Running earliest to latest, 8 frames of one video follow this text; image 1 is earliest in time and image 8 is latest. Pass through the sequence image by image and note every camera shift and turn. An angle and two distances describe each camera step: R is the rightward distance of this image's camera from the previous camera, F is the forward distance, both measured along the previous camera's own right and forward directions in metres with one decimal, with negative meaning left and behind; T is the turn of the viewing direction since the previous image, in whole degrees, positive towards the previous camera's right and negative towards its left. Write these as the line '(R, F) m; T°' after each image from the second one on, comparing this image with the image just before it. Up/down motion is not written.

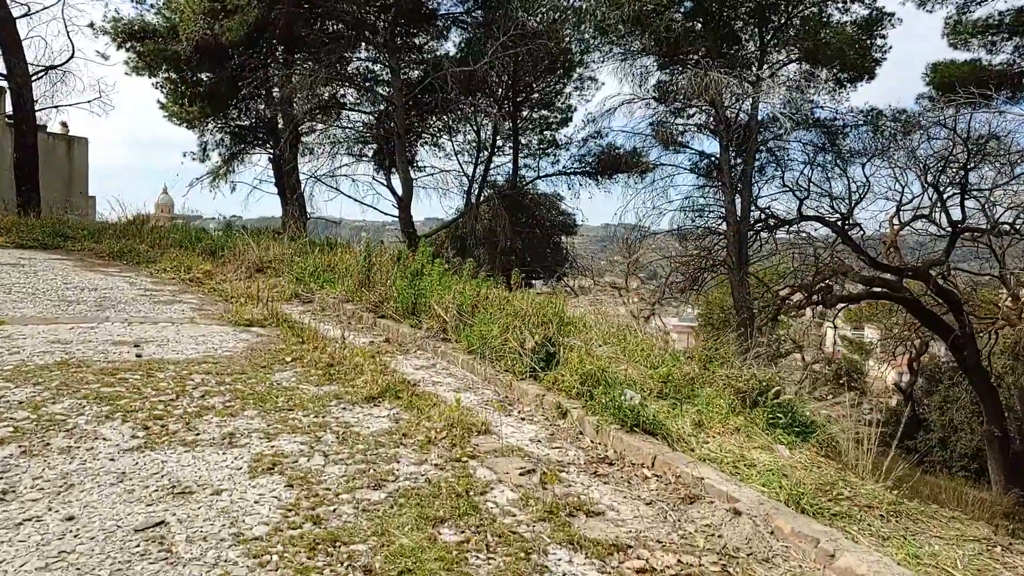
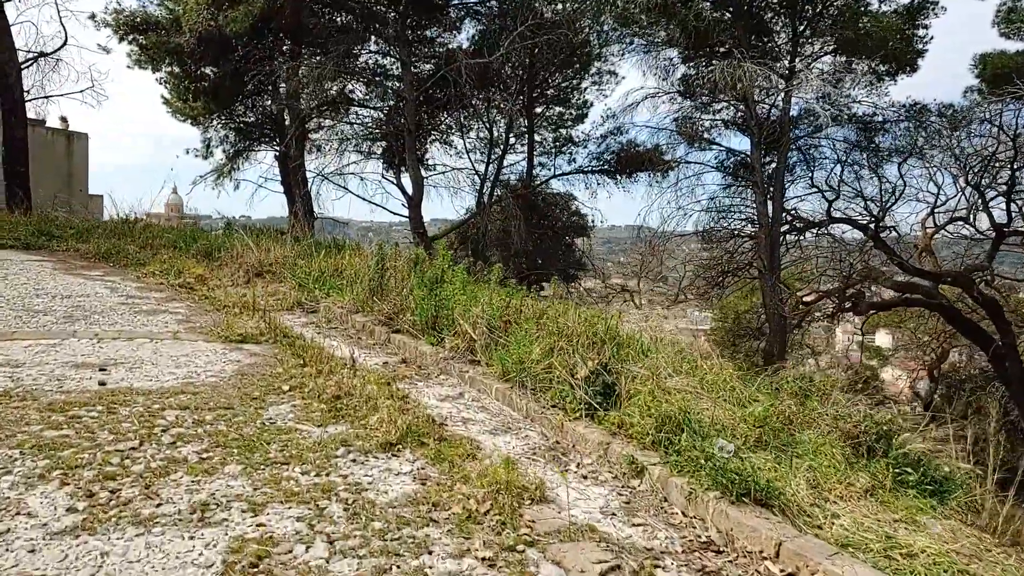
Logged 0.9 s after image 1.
(-0.2, +0.9) m; 0°
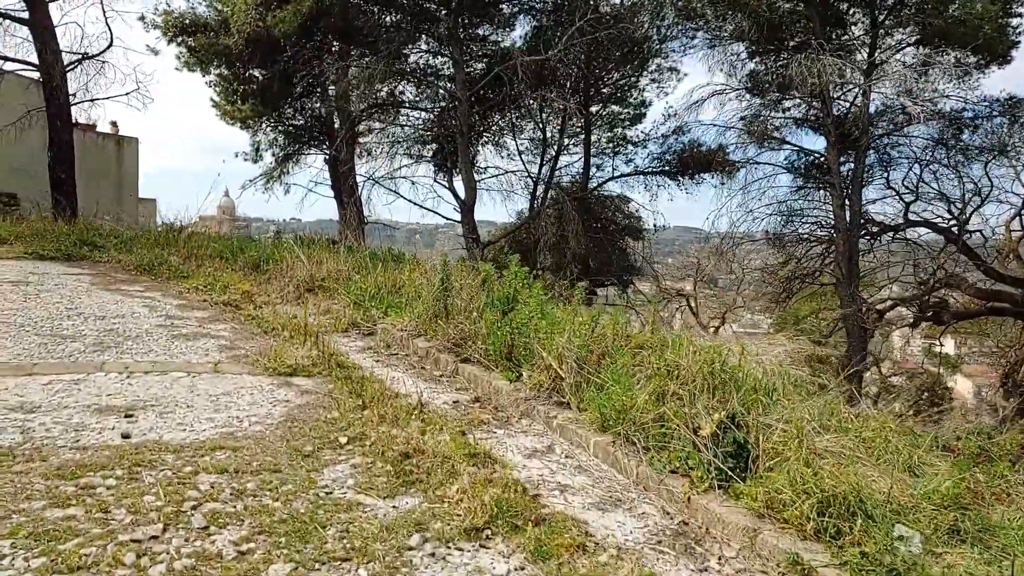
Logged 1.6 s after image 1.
(-0.2, +0.7) m; -3°
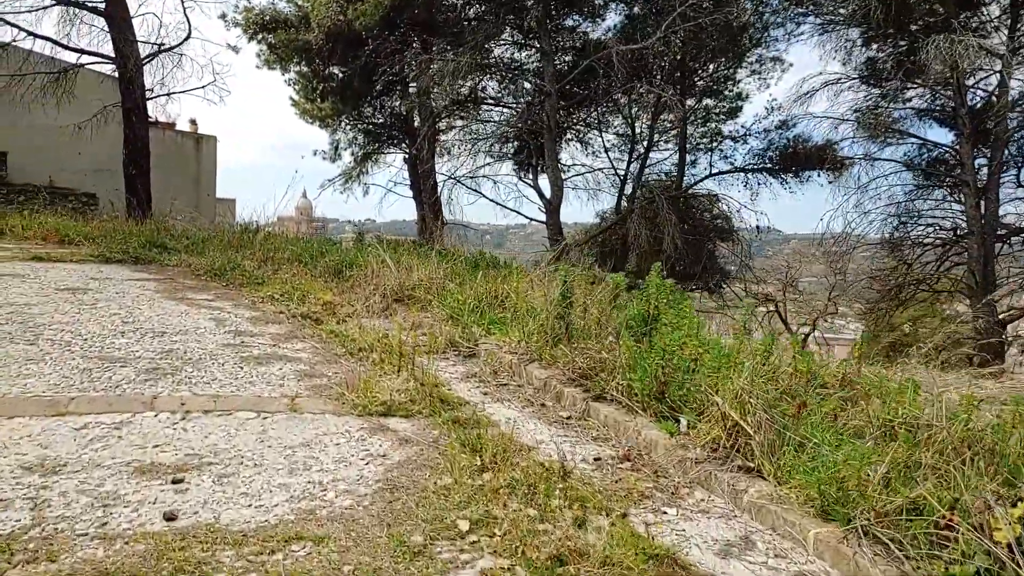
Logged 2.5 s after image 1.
(-0.4, +0.9) m; -5°
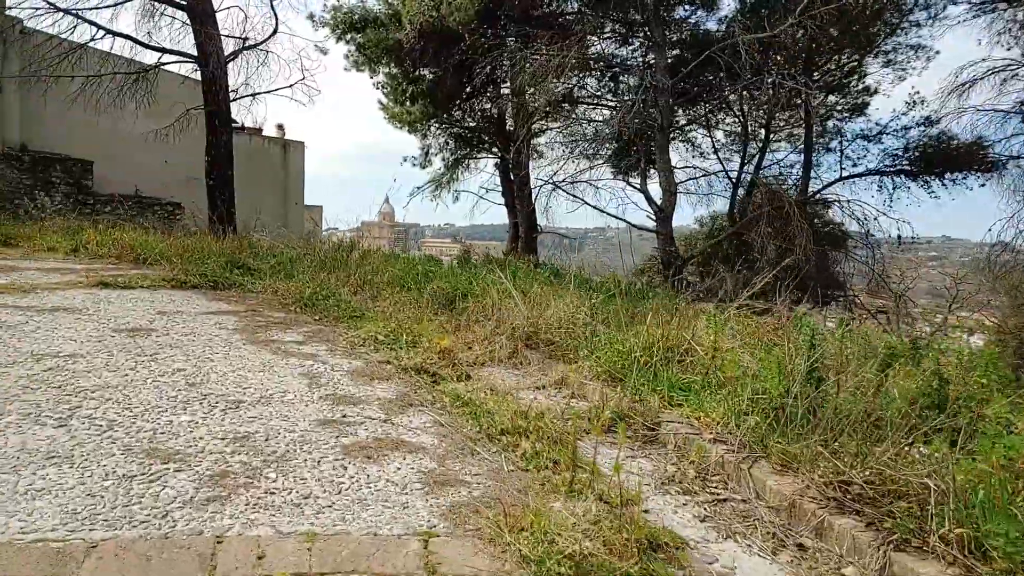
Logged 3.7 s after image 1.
(-0.5, +1.2) m; -6°
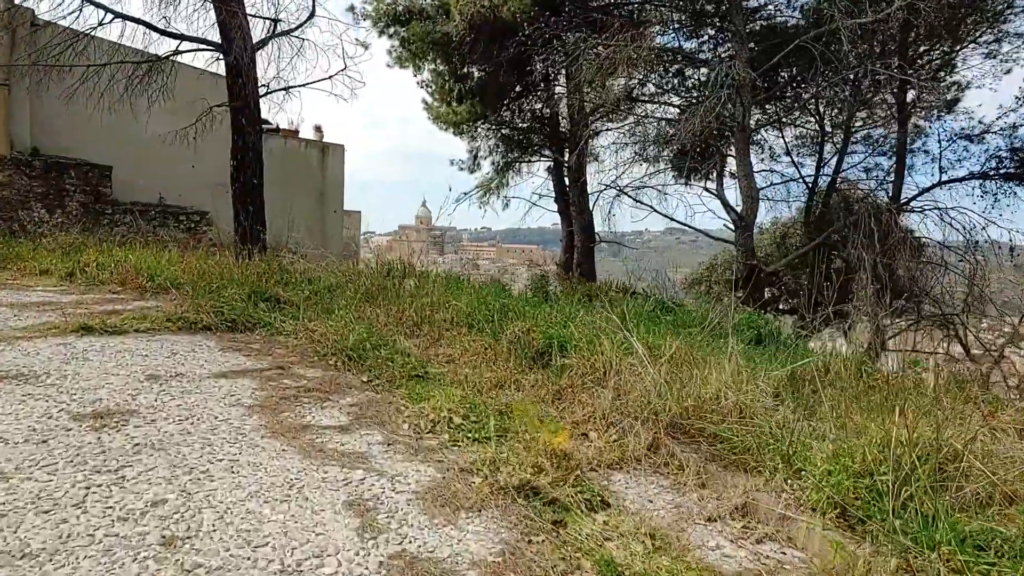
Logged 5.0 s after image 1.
(-0.4, +1.4) m; -3°
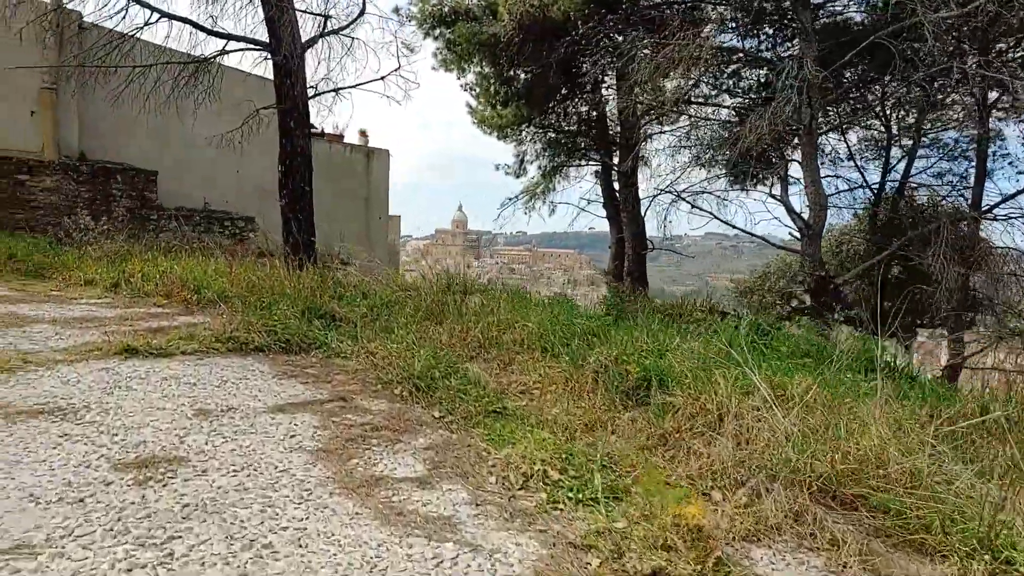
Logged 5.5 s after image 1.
(-0.2, +0.5) m; -3°
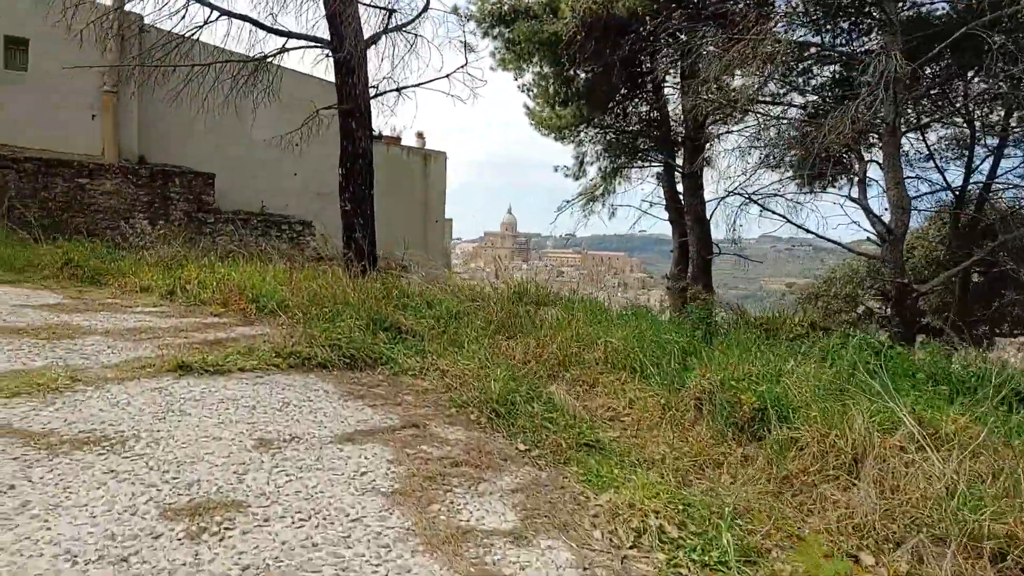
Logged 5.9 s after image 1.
(-0.2, +0.4) m; -4°
